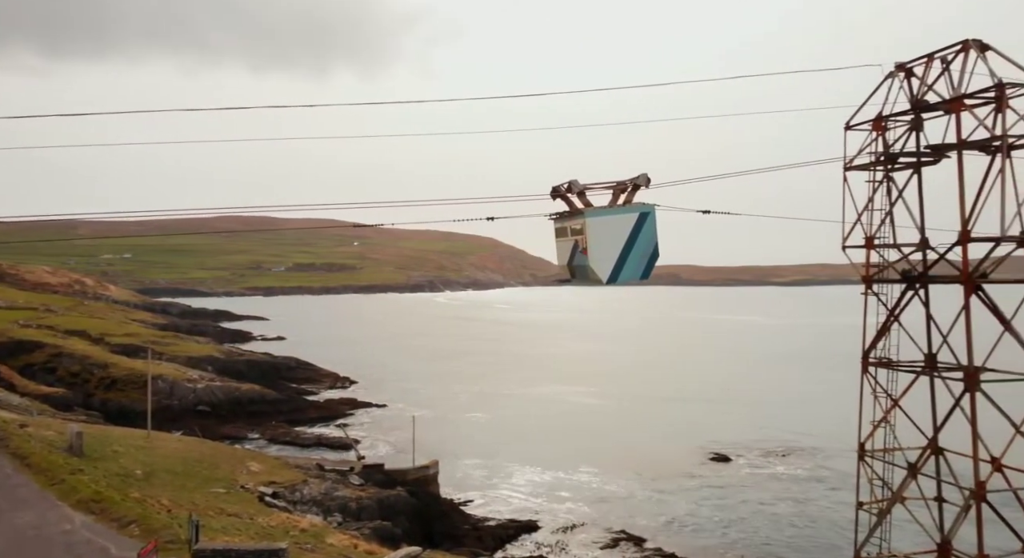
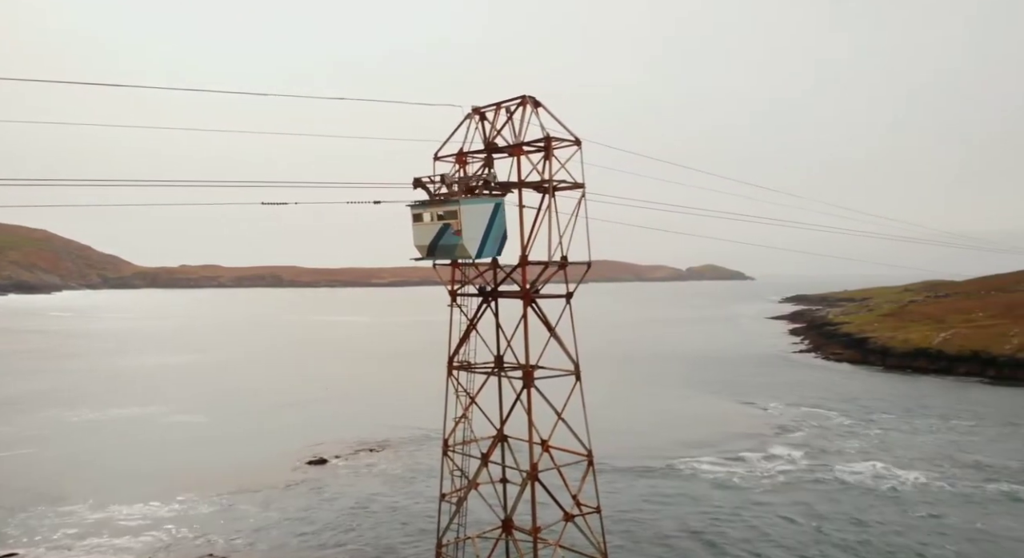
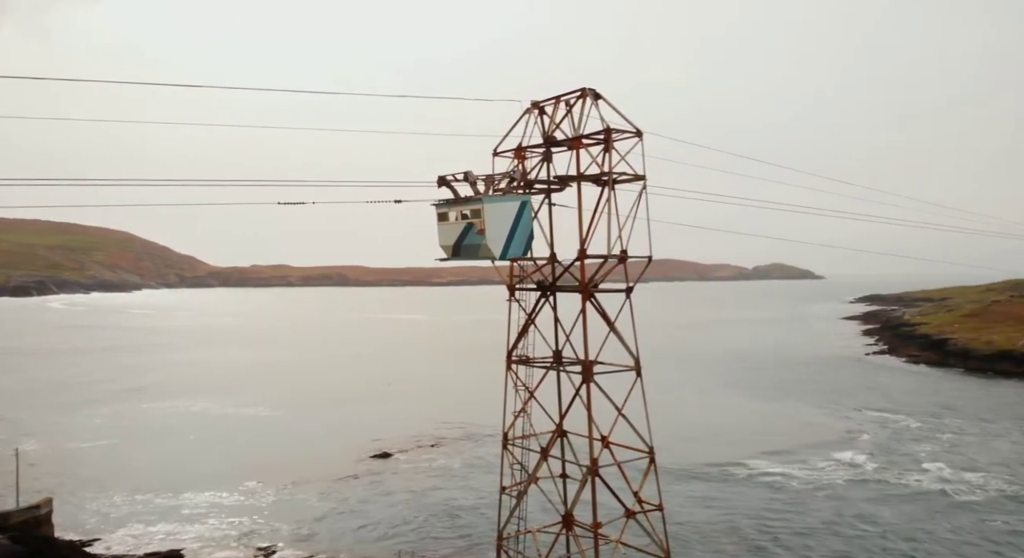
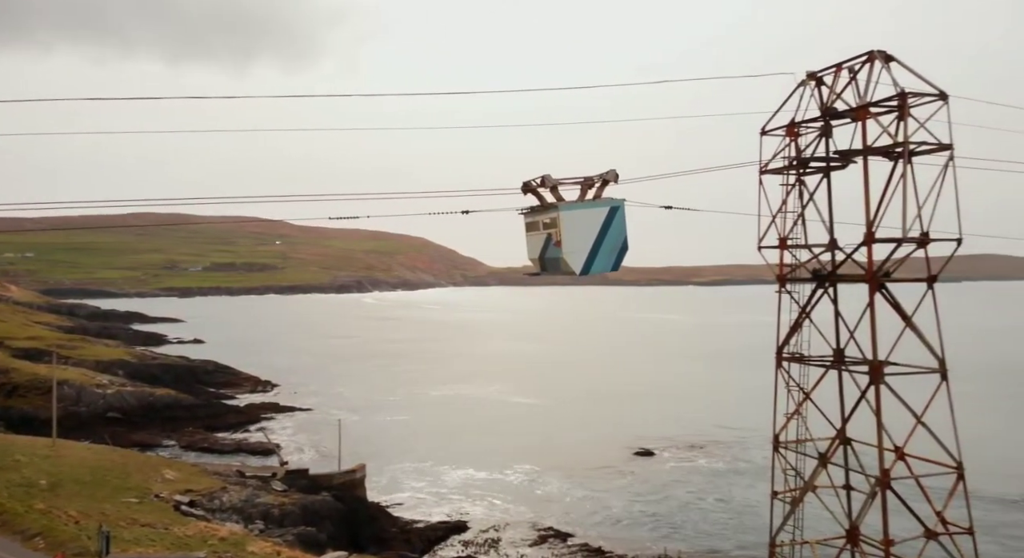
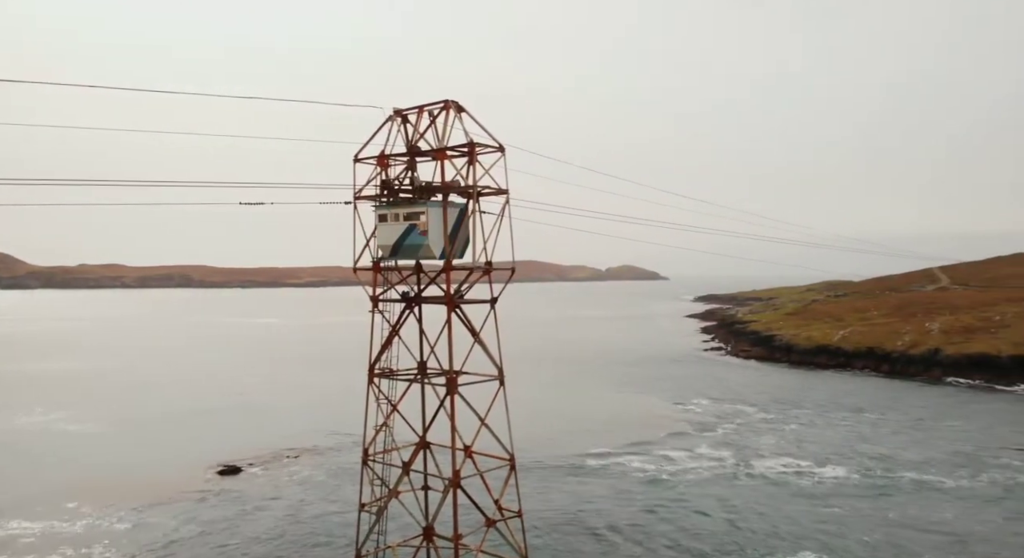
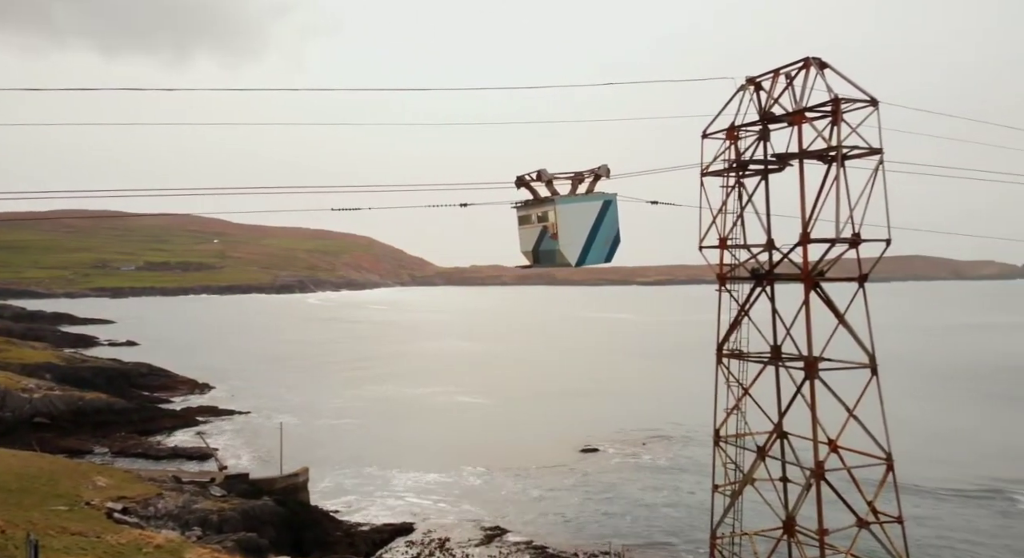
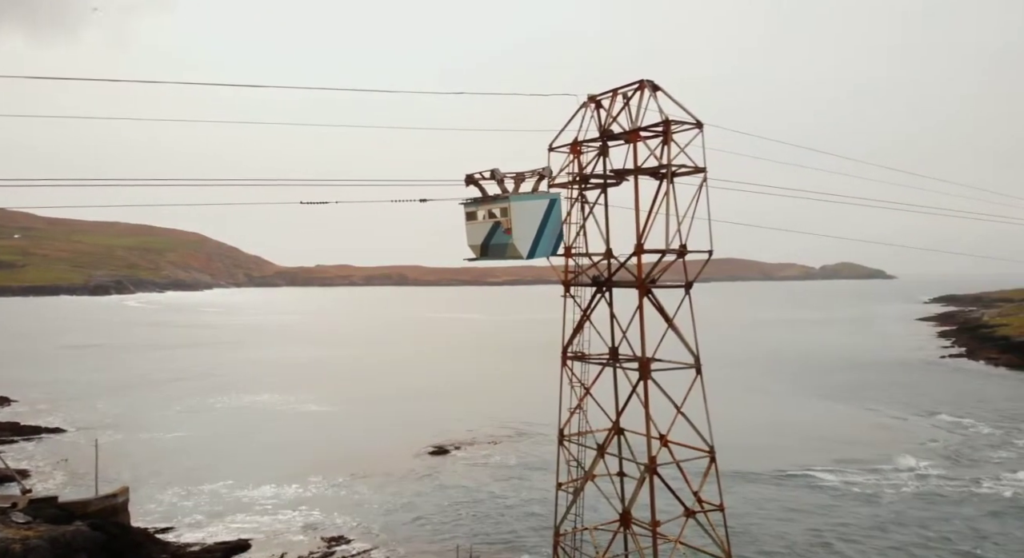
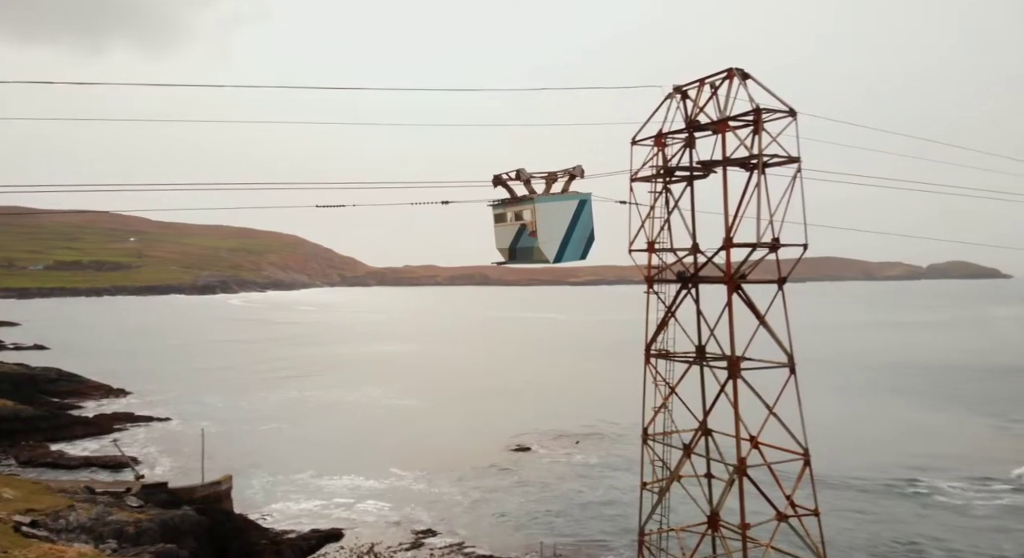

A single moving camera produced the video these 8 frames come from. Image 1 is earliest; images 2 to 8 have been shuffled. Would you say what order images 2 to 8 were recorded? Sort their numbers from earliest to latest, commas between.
4, 6, 8, 7, 3, 2, 5
